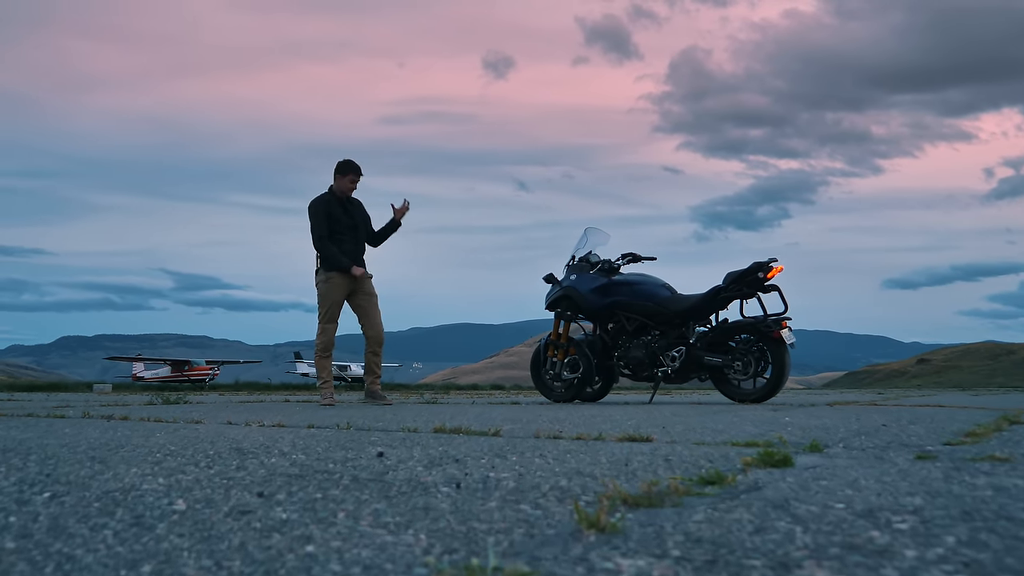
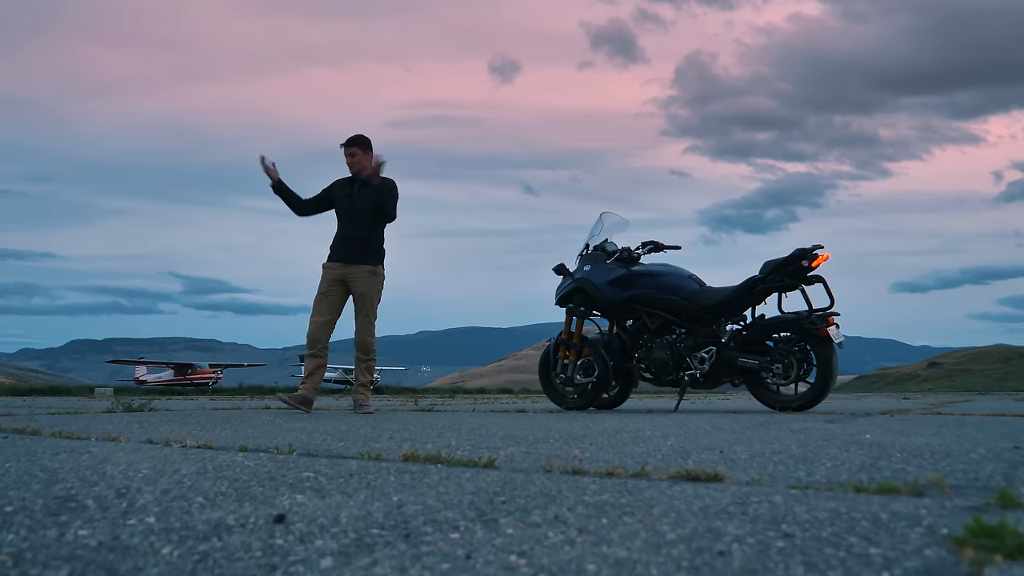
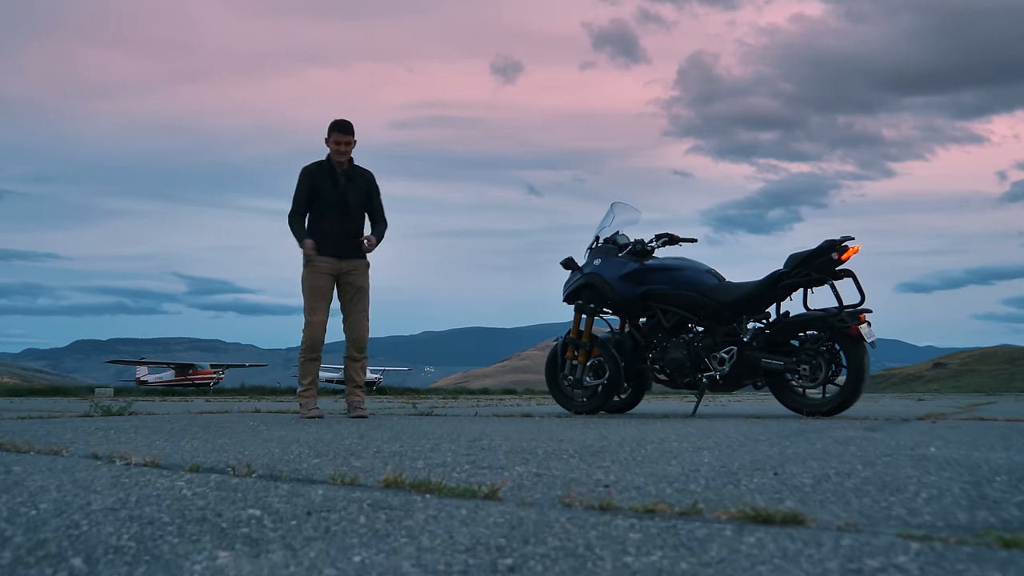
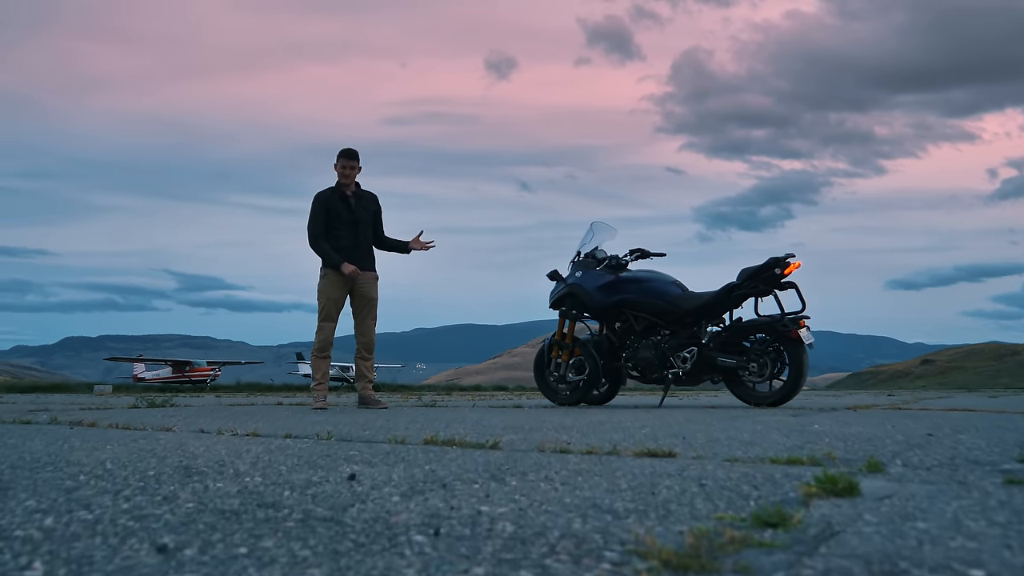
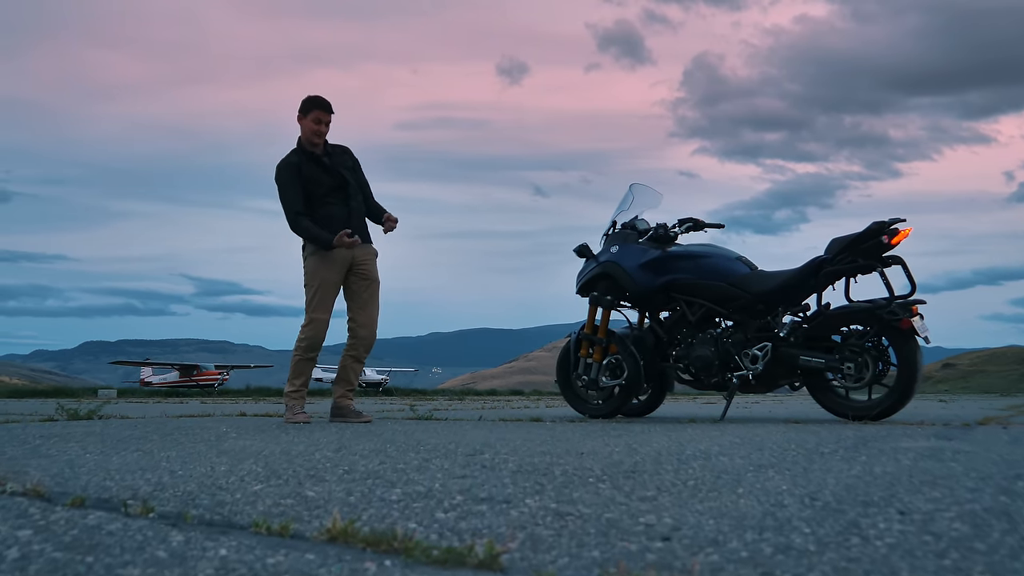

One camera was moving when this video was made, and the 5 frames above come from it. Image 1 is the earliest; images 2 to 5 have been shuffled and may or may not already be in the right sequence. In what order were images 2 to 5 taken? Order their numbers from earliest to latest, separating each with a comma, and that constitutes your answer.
4, 2, 3, 5
